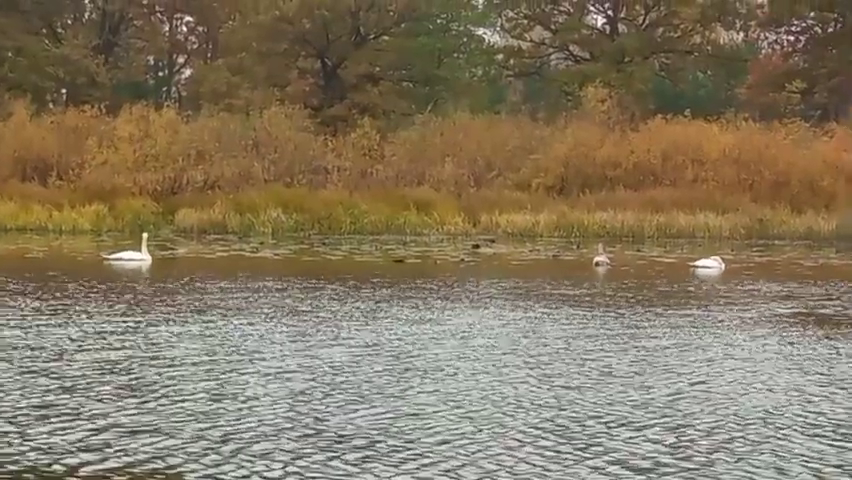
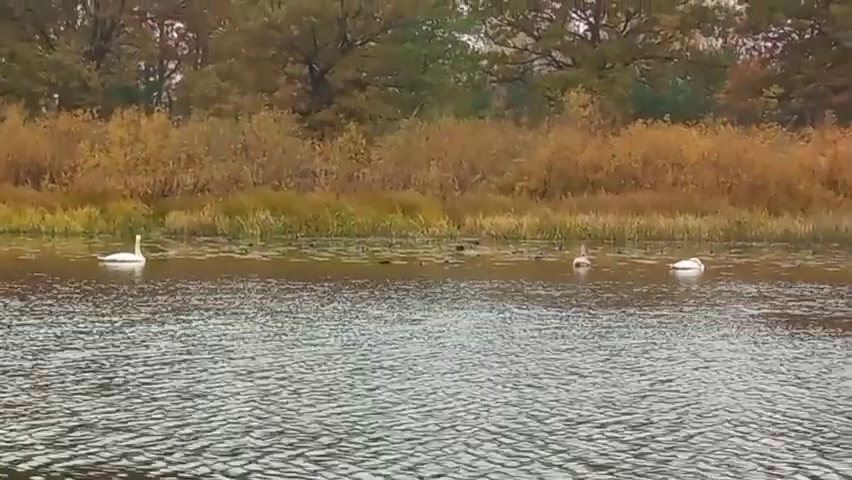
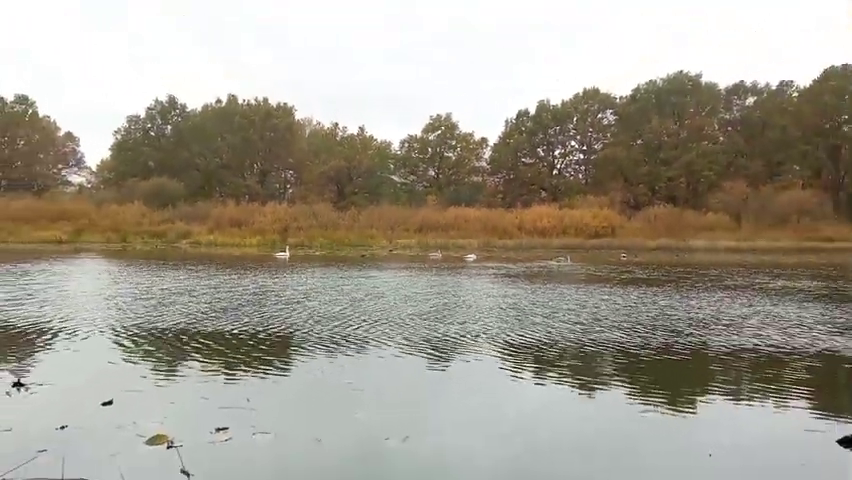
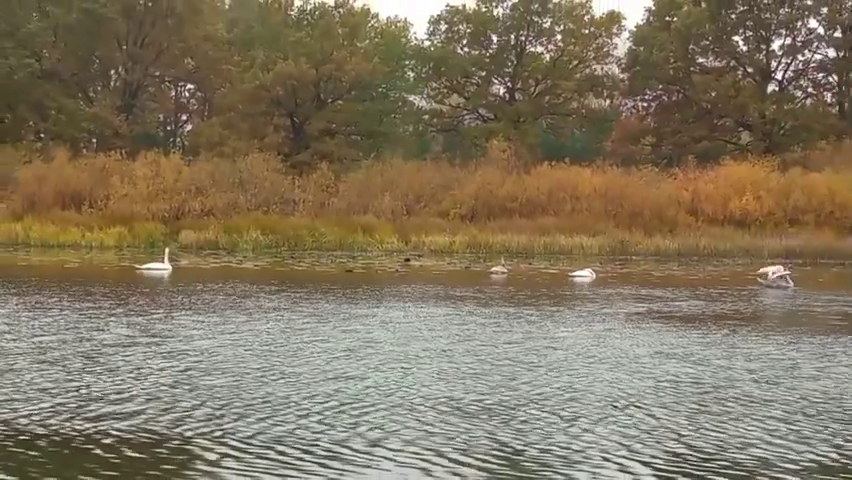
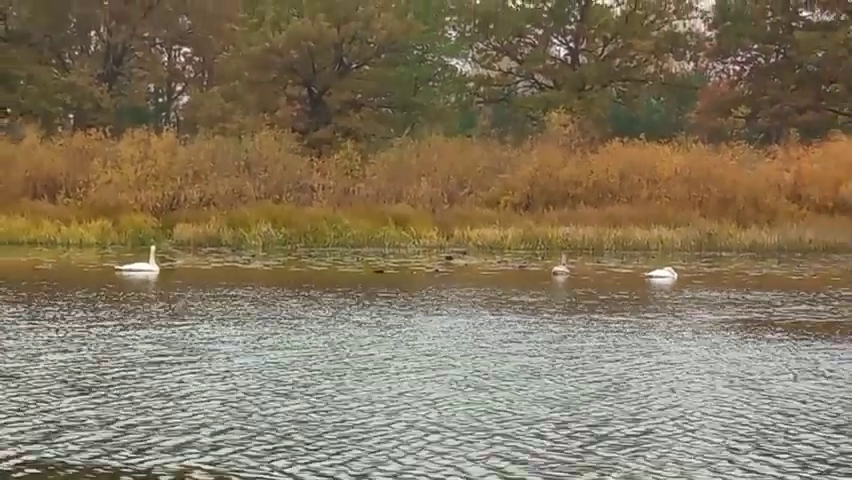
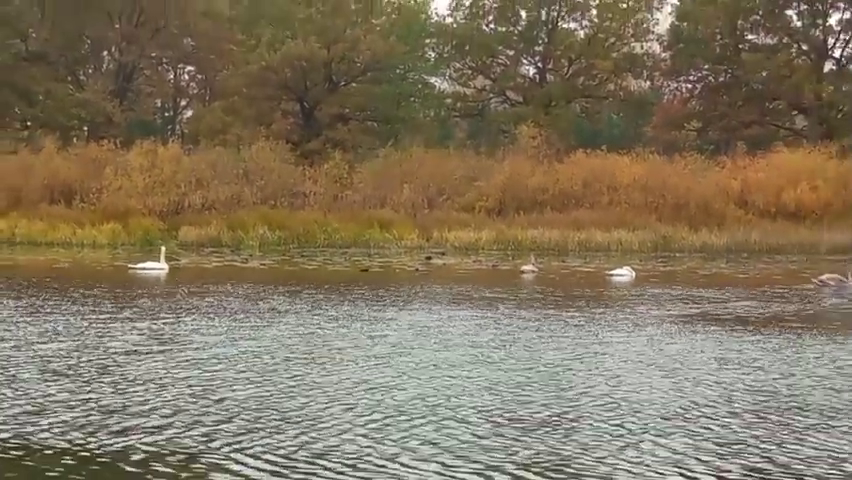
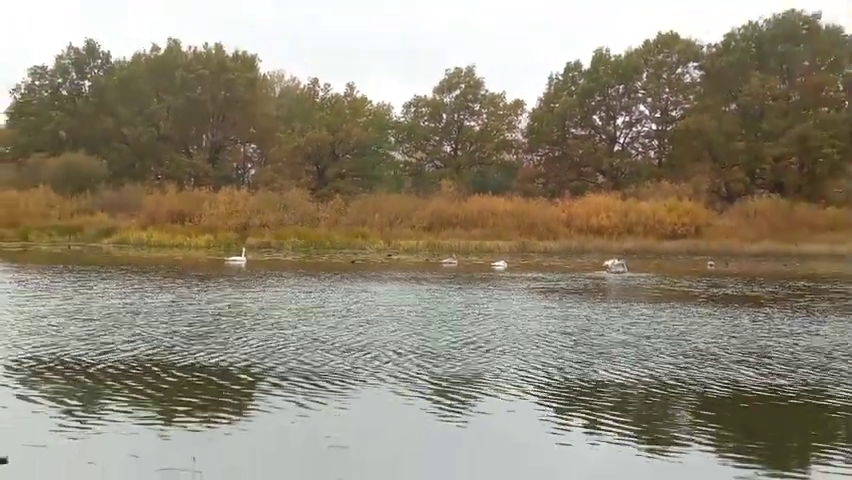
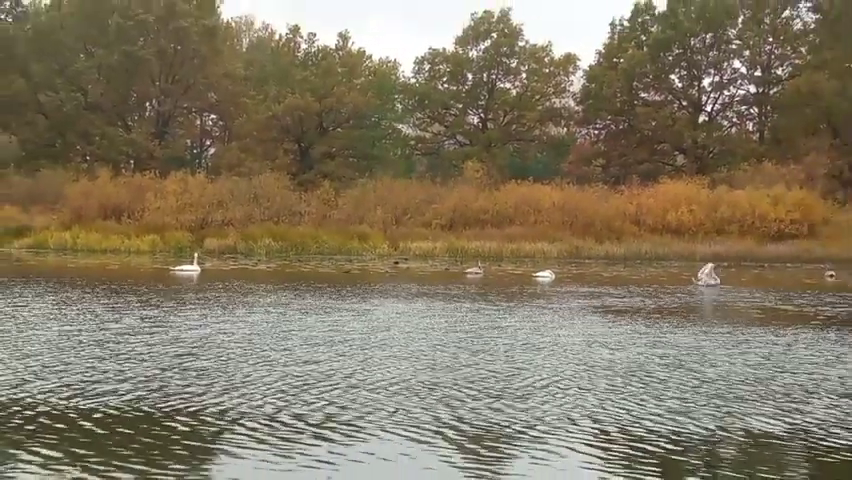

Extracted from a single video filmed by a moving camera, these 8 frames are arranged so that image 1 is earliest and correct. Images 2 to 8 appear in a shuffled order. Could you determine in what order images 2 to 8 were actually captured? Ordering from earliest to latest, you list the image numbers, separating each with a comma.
2, 5, 6, 4, 8, 7, 3
